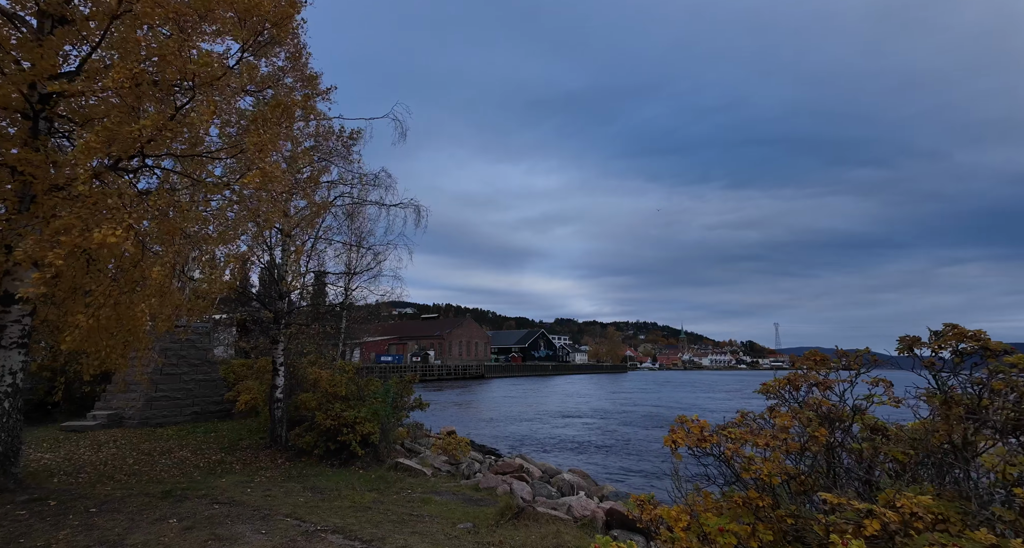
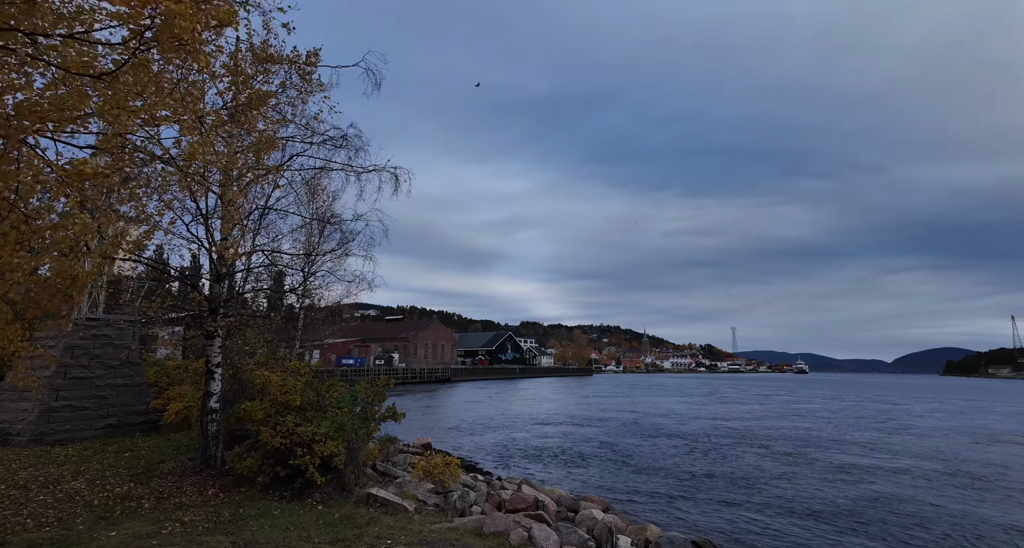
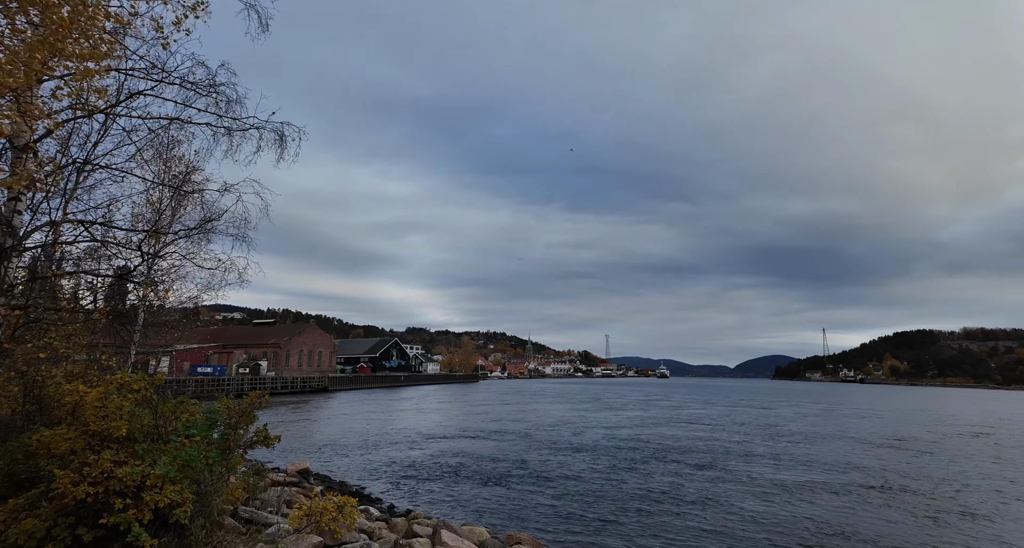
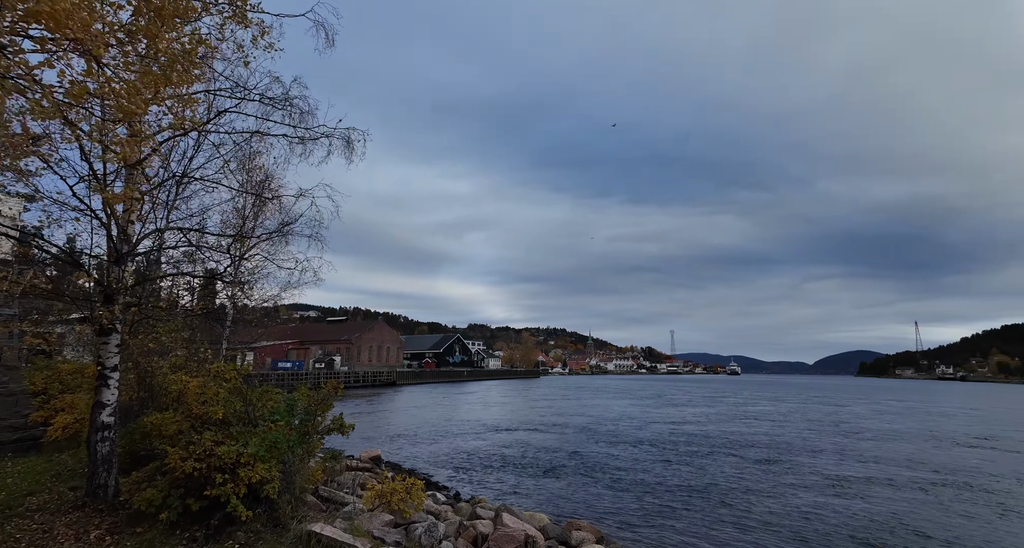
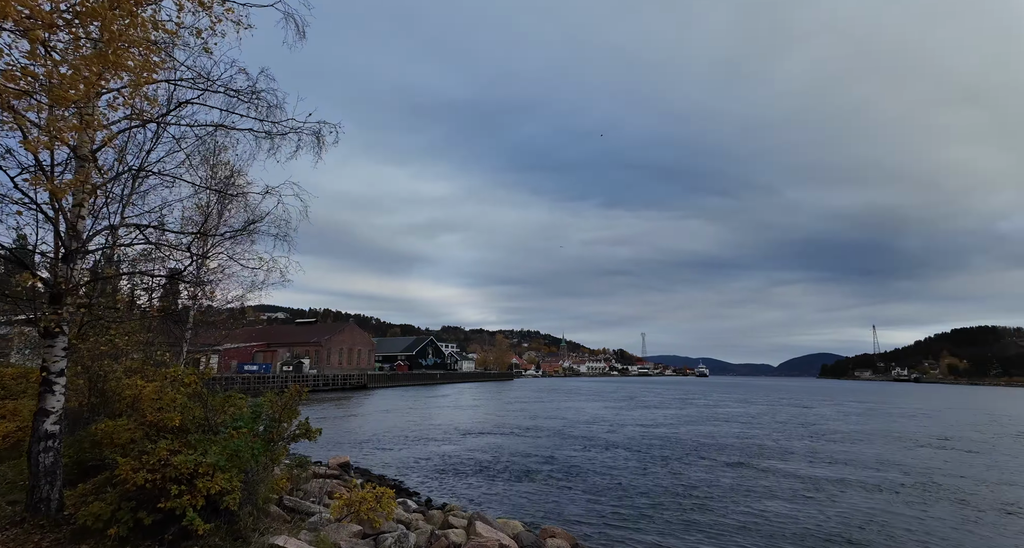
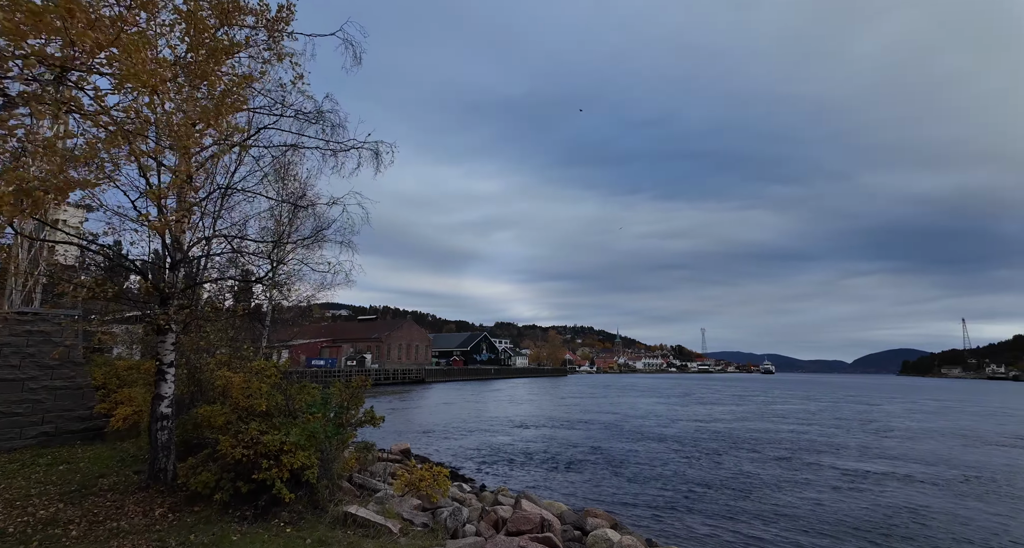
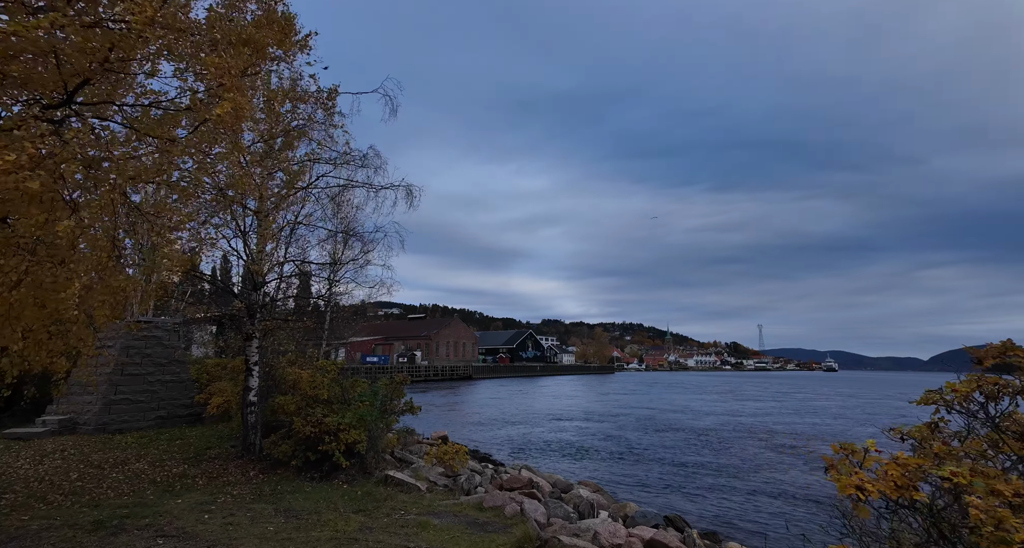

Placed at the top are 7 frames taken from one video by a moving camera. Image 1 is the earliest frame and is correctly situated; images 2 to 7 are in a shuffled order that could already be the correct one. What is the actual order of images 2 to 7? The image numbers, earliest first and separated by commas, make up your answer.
7, 2, 6, 4, 5, 3
